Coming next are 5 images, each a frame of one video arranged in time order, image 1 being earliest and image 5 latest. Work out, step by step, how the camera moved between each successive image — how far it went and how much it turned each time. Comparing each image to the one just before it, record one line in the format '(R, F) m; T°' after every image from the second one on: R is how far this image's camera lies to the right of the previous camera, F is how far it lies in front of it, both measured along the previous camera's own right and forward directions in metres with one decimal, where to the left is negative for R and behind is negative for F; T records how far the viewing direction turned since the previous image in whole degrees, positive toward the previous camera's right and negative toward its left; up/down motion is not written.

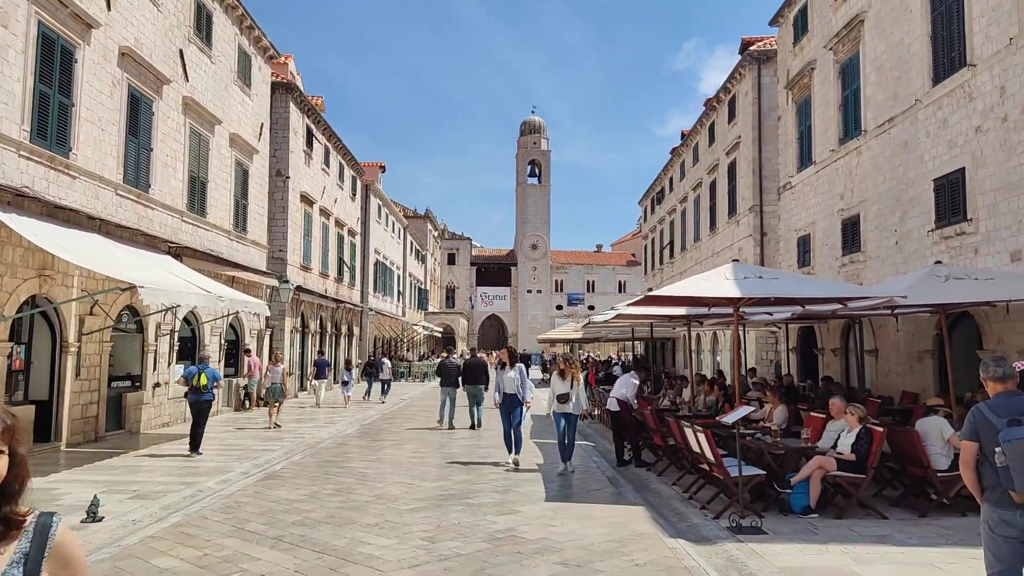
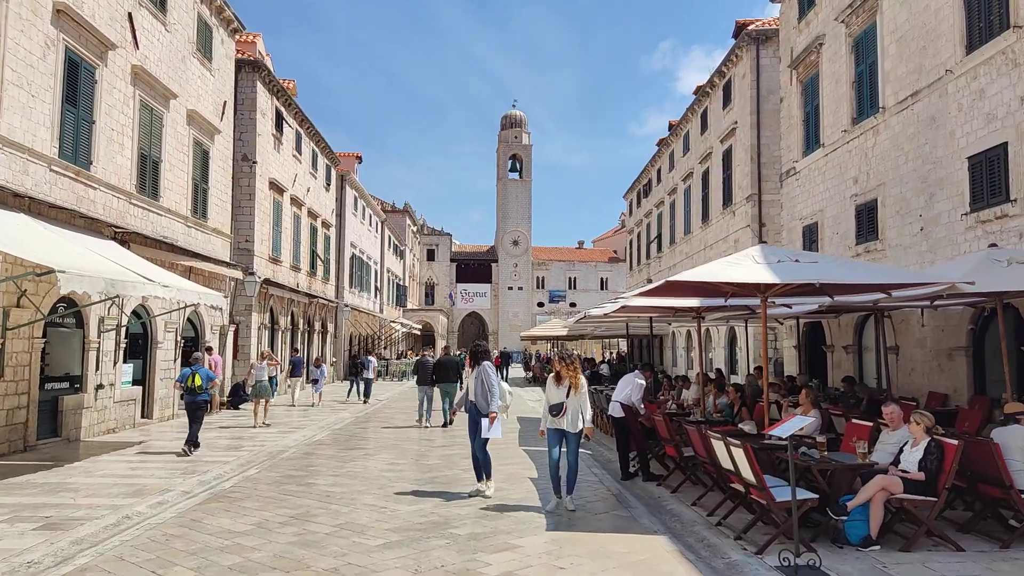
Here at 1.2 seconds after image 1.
(-0.1, +1.3) m; +2°
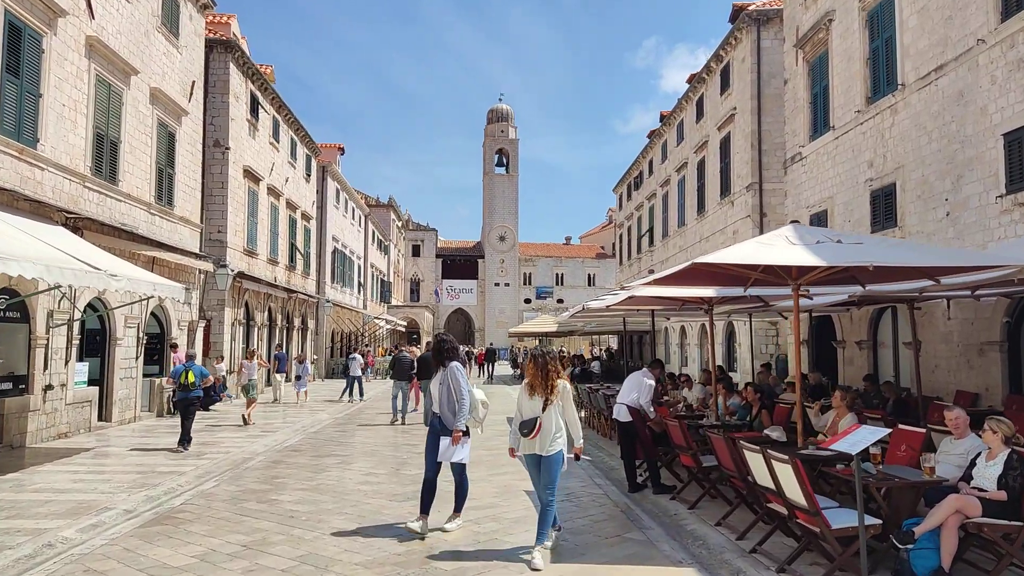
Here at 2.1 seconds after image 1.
(-0.1, +1.0) m; +1°
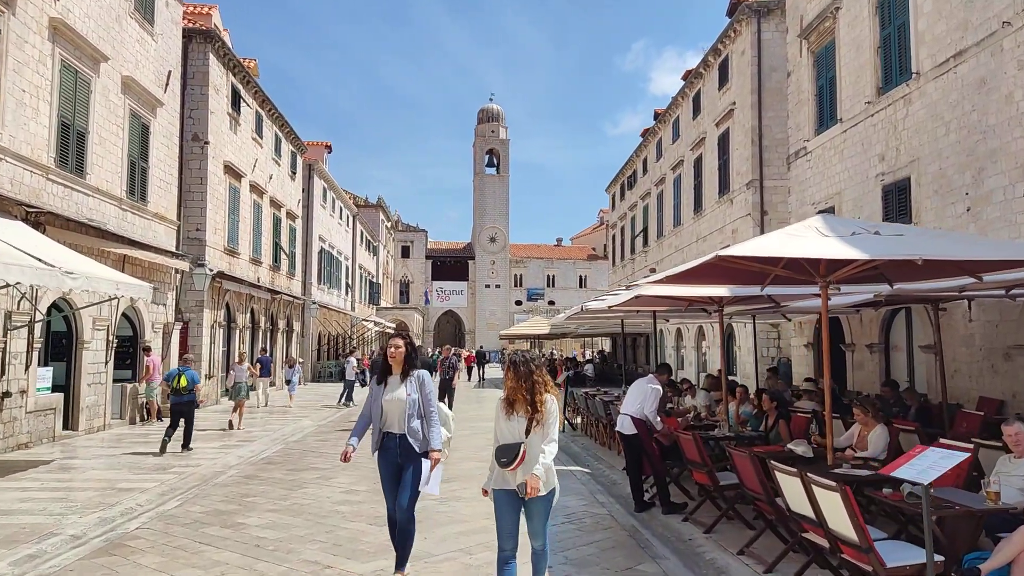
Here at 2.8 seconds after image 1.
(0.0, +0.7) m; +1°
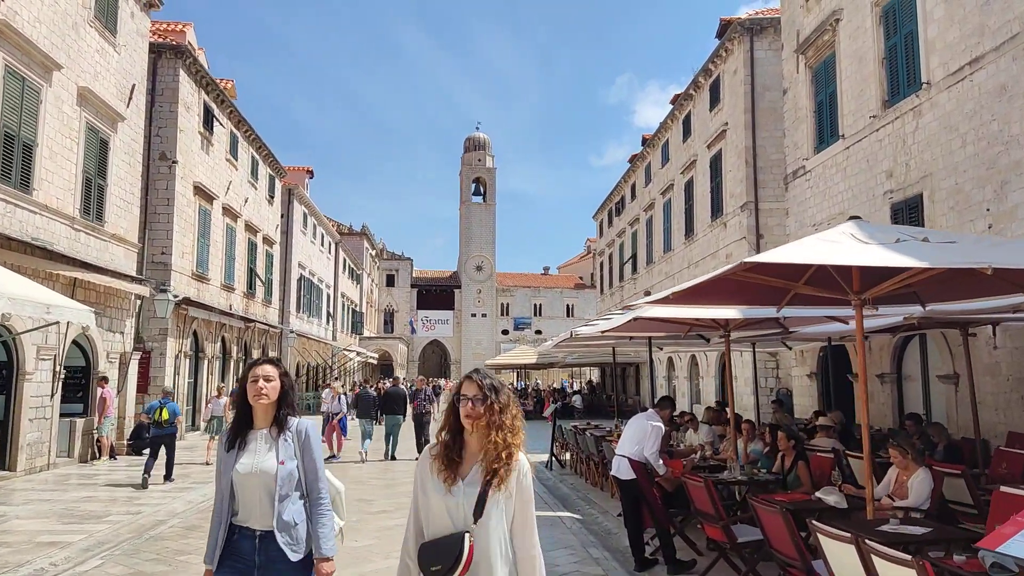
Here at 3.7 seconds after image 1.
(+0.1, +0.9) m; +1°
